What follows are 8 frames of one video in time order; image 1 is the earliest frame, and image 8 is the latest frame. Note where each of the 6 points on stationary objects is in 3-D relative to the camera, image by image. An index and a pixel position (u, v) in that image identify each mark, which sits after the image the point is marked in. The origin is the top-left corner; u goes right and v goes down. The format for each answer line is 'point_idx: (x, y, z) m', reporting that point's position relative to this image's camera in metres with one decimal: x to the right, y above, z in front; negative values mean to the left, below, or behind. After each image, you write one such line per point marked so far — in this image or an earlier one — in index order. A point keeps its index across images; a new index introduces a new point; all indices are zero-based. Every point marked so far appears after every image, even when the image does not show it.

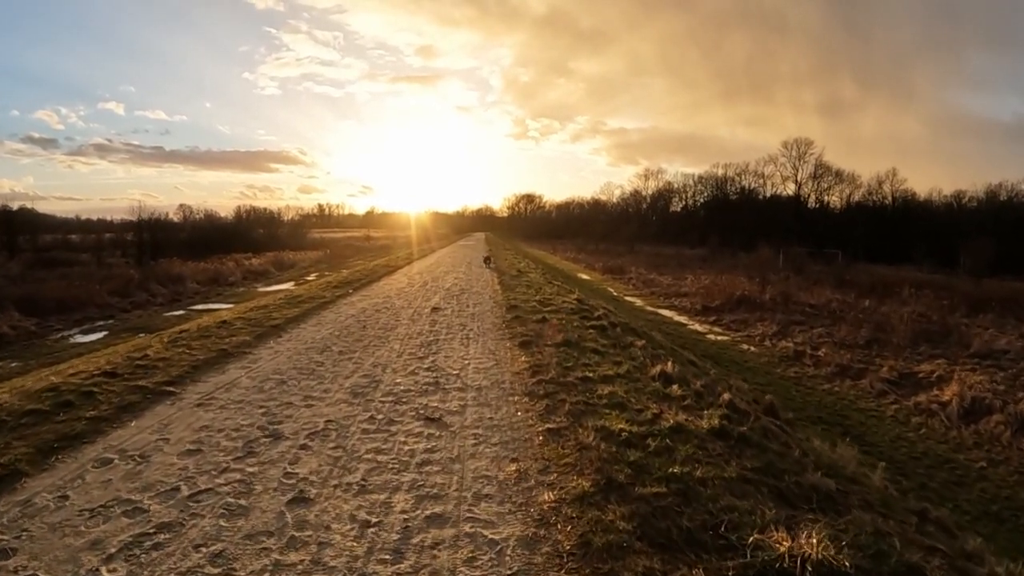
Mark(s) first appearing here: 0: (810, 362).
0: (+9.8, -2.5, +19.0) m
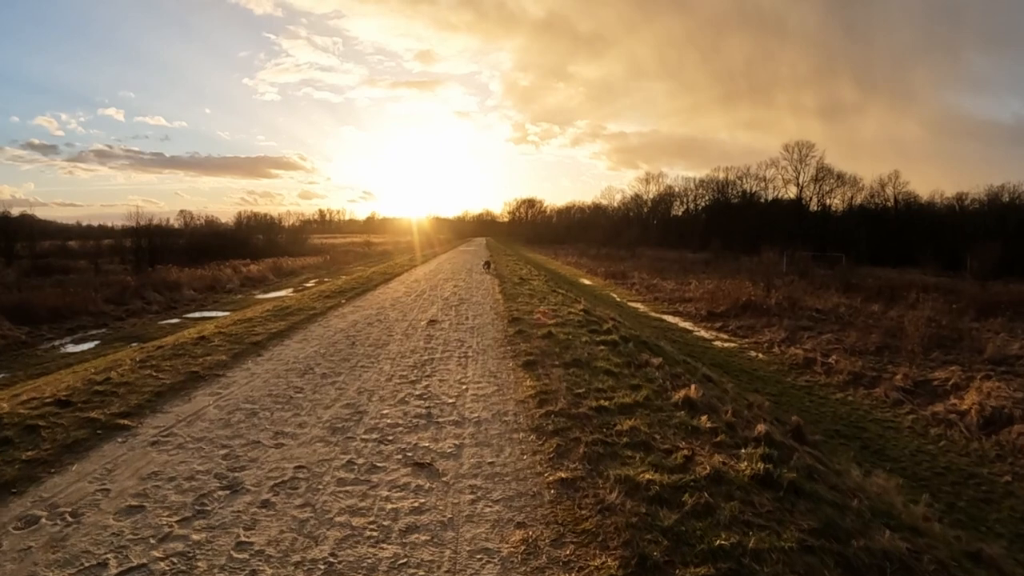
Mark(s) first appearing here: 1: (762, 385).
0: (+9.8, -2.6, +18.5) m
1: (+6.2, -2.5, +14.3) m
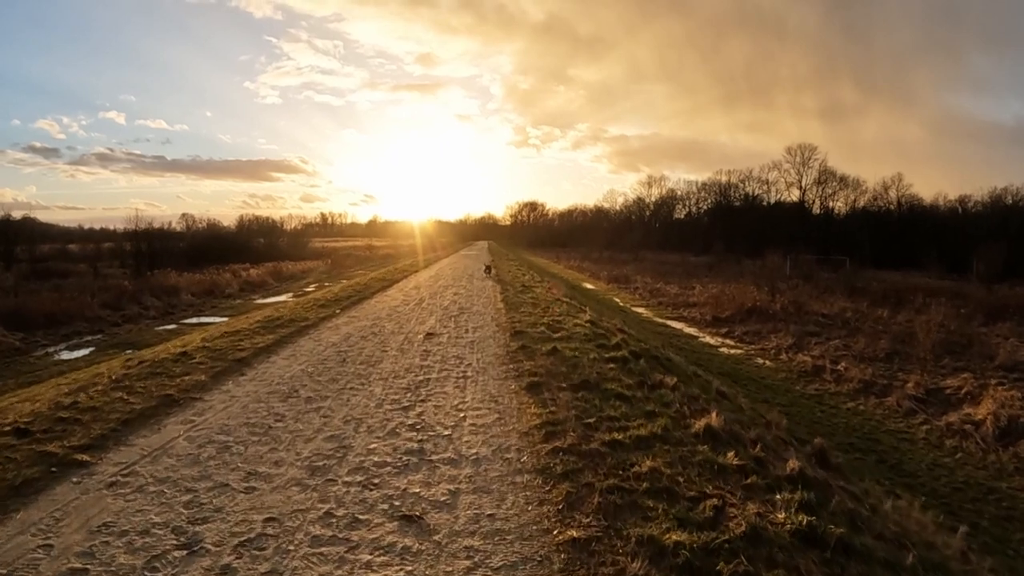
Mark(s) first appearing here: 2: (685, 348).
0: (+9.9, -2.8, +18.0) m
1: (+6.2, -2.6, +13.9) m
2: (+5.3, -1.9, +17.5) m
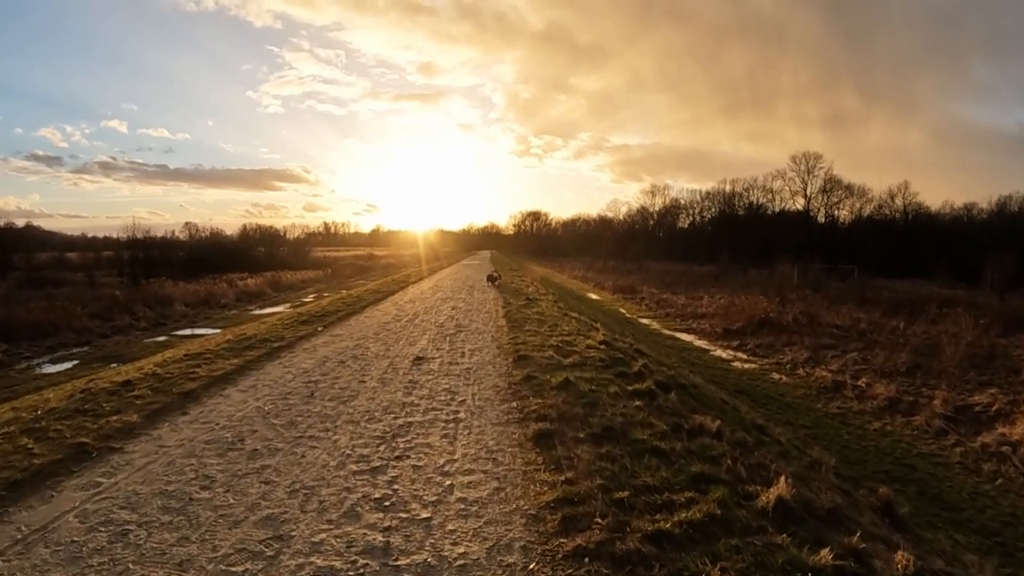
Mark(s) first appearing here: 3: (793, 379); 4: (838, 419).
0: (+10.0, -3.2, +17.0) m
1: (+6.3, -2.9, +12.9) m
2: (+5.3, -2.2, +16.5) m
3: (+9.0, -2.9, +18.5) m
4: (+8.3, -3.3, +14.7) m
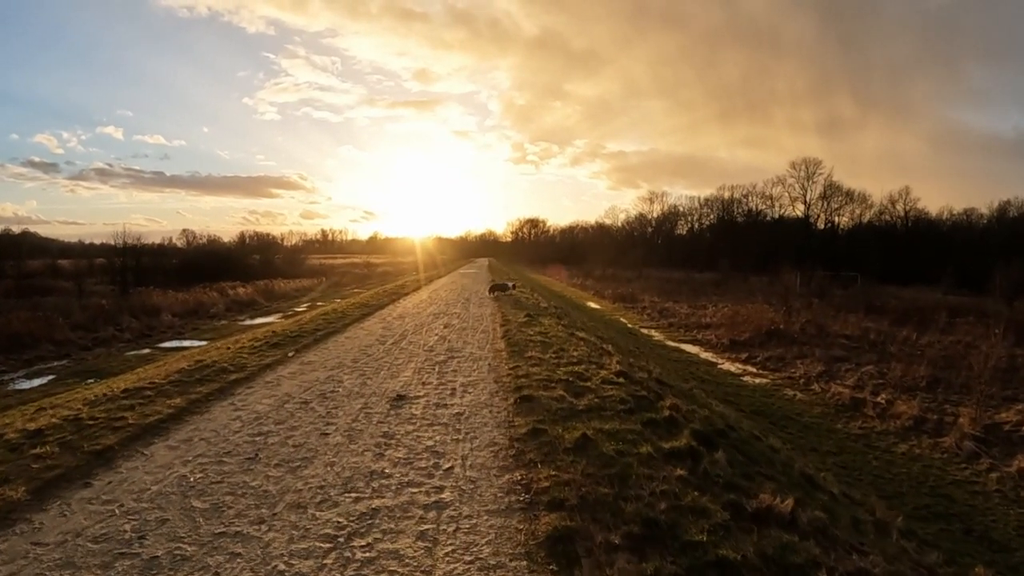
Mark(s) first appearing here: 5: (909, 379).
0: (+10.0, -3.5, +16.0) m
1: (+6.3, -3.2, +11.9) m
2: (+5.3, -2.5, +15.5) m
3: (+8.9, -3.3, +17.5) m
4: (+8.3, -3.6, +13.7) m
5: (+13.5, -3.1, +19.7) m
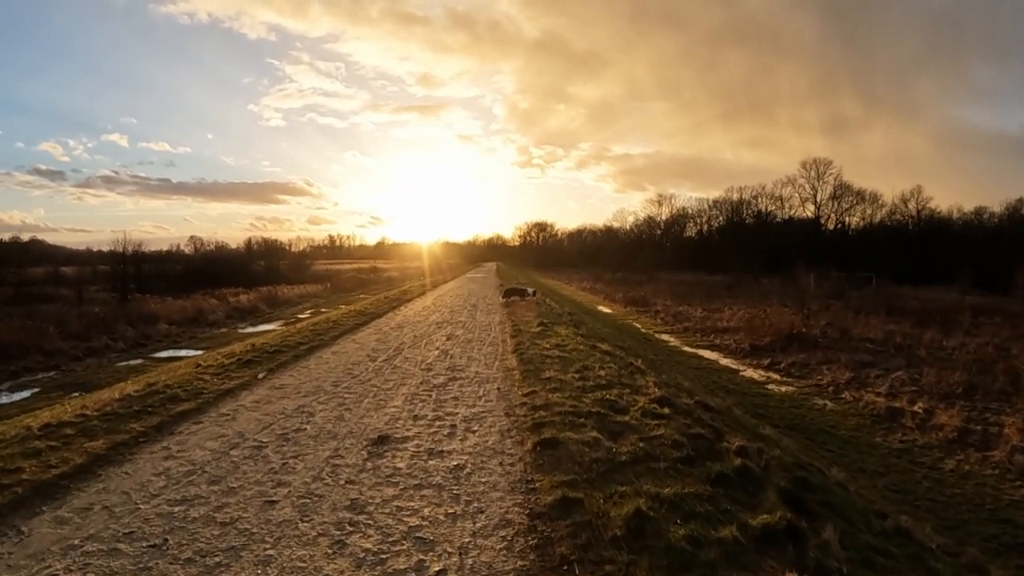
0: (+10.2, -3.5, +14.8) m
1: (+6.5, -3.2, +10.7) m
2: (+5.6, -2.6, +14.4) m
3: (+9.2, -3.3, +16.3) m
4: (+8.5, -3.6, +12.5) m
5: (+13.8, -3.1, +18.5) m
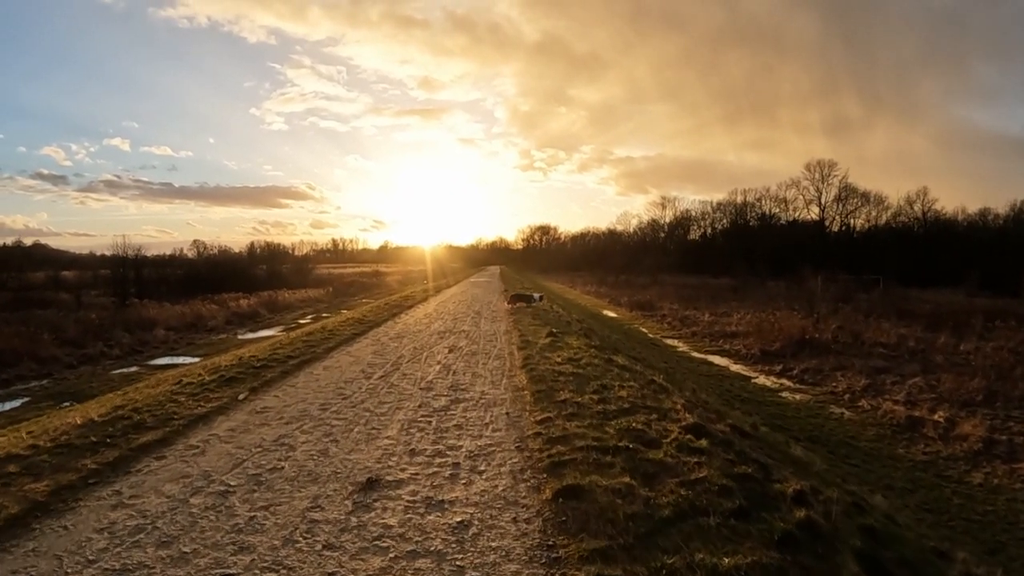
0: (+10.3, -3.6, +14.2) m
1: (+6.6, -3.3, +10.1) m
2: (+5.7, -2.7, +13.8) m
3: (+9.3, -3.4, +15.7) m
4: (+8.6, -3.7, +11.9) m
5: (+13.9, -3.2, +17.8) m
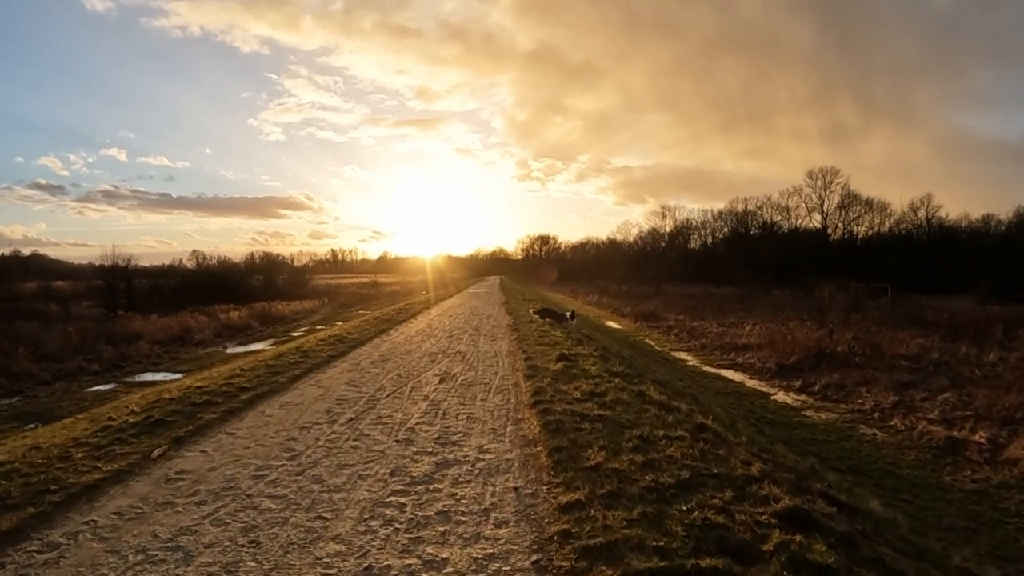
0: (+10.4, -3.8, +12.9) m
1: (+6.7, -3.5, +8.8) m
2: (+5.7, -2.9, +12.5) m
3: (+9.4, -3.7, +14.4) m
4: (+8.7, -3.9, +10.6) m
5: (+14.0, -3.5, +16.5) m
